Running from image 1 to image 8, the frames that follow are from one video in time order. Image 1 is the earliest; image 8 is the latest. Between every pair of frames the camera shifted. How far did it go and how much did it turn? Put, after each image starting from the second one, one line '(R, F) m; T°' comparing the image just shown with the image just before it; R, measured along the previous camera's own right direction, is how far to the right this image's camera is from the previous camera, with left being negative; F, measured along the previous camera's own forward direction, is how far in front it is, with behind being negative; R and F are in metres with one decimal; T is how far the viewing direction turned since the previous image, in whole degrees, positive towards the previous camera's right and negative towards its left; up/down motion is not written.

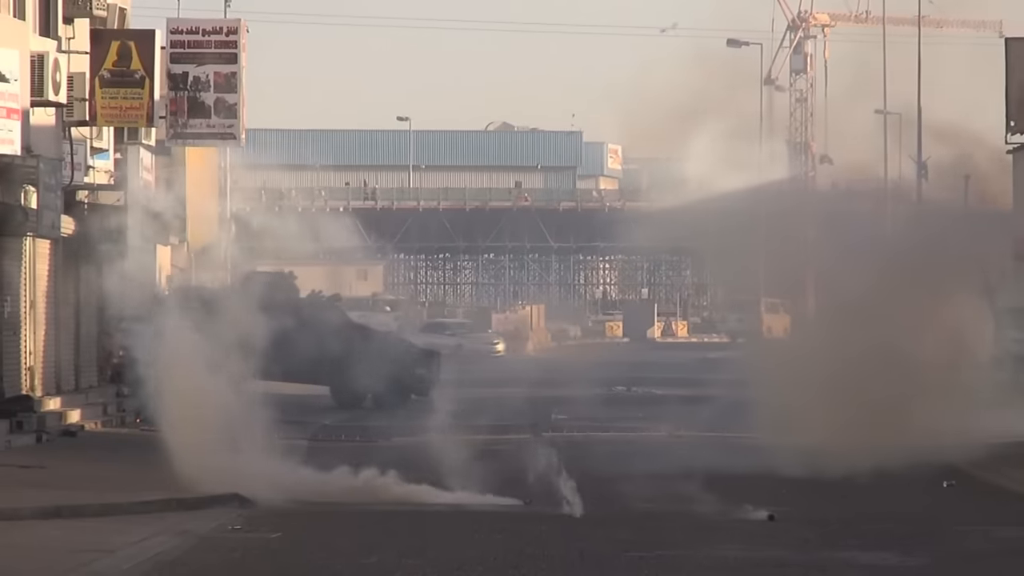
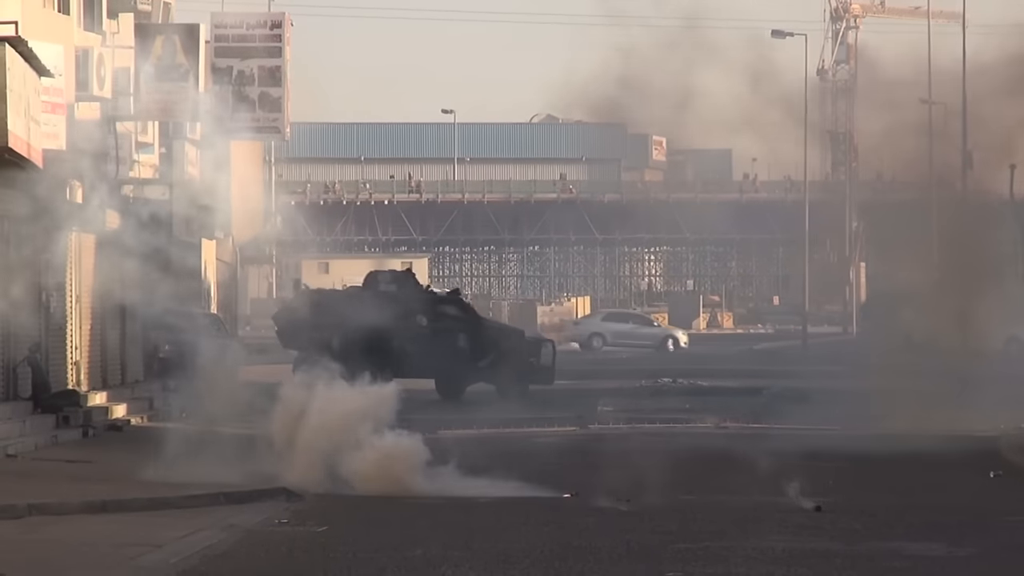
(-0.2, 0.0) m; -1°
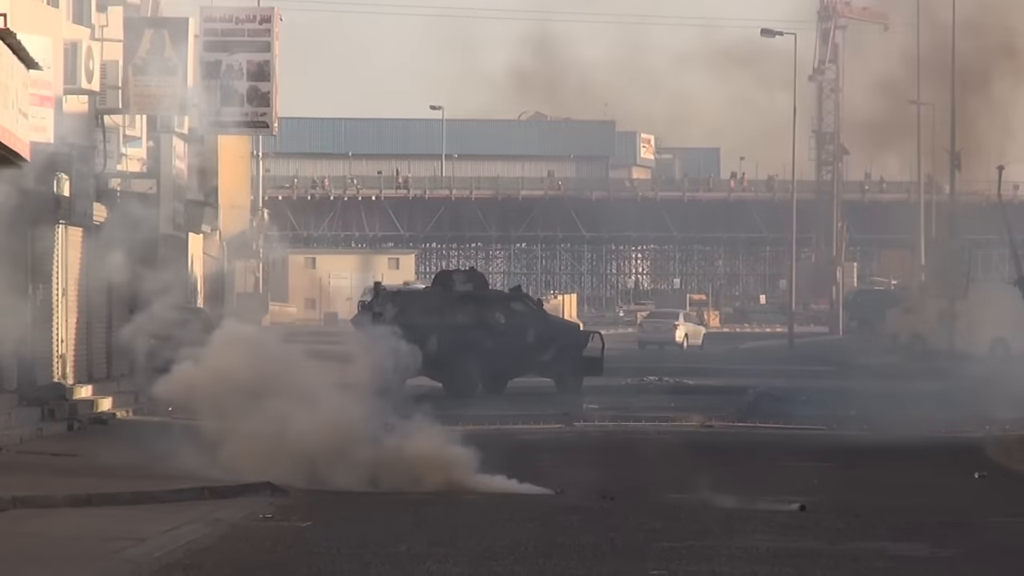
(+0.1, 0.0) m; 0°
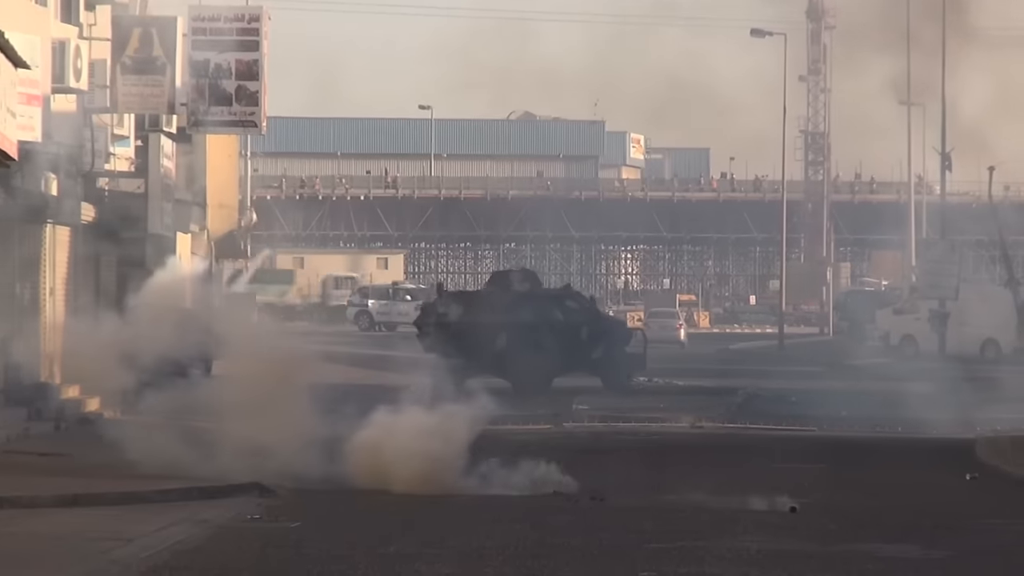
(+0.1, +0.1) m; 0°
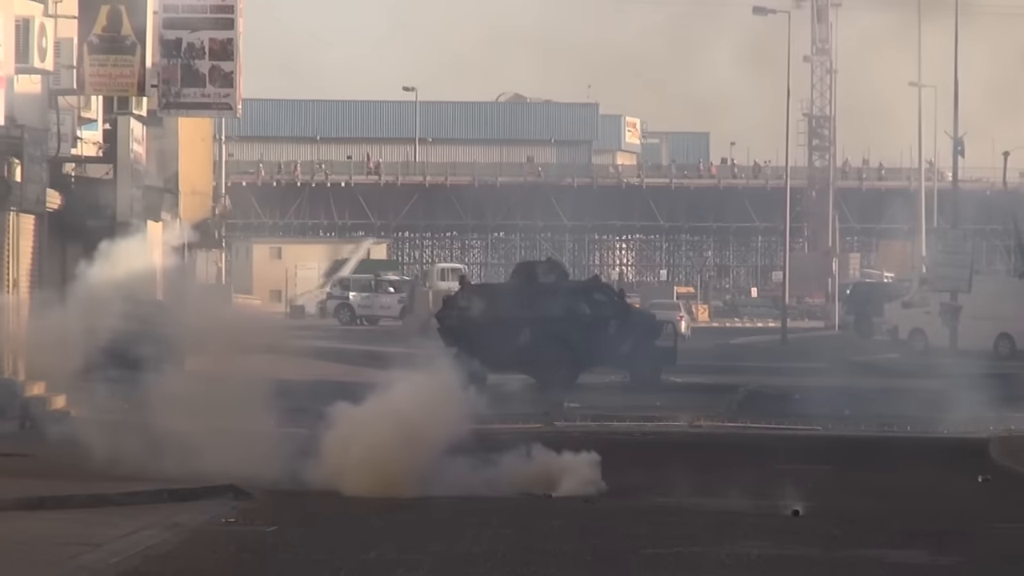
(+0.1, +0.7) m; 0°
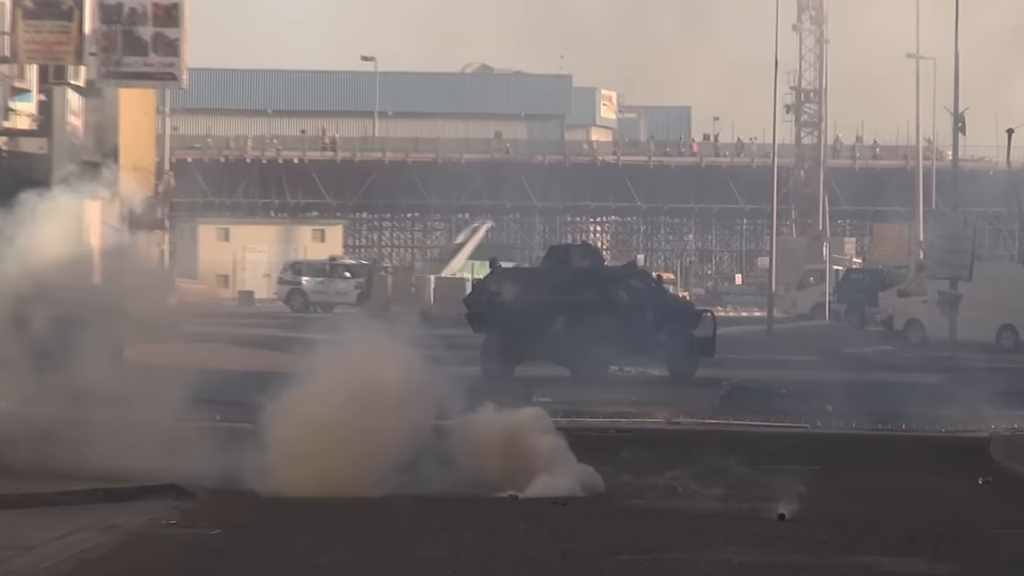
(+0.3, +1.0) m; 0°
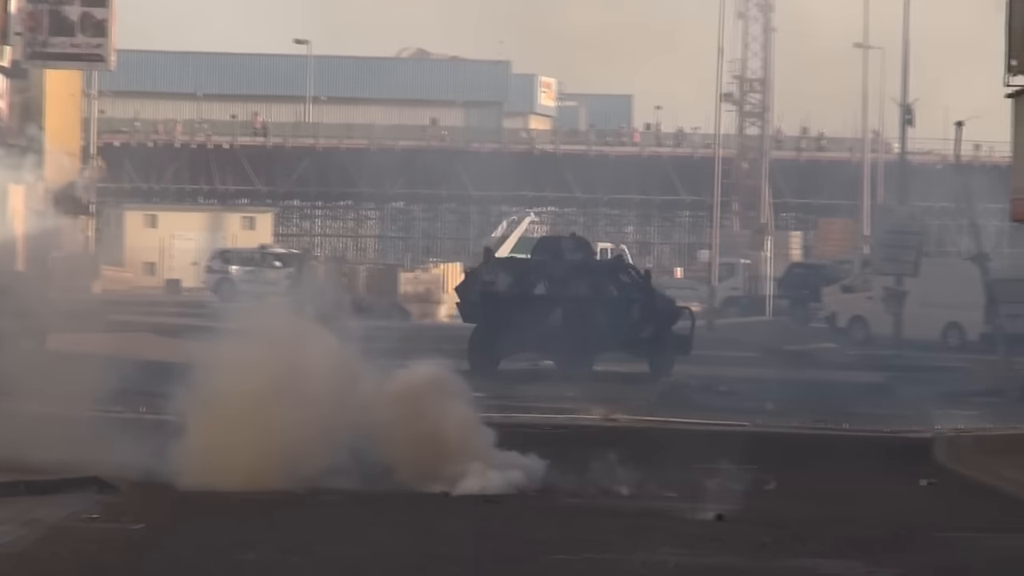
(+0.5, +0.3) m; 0°
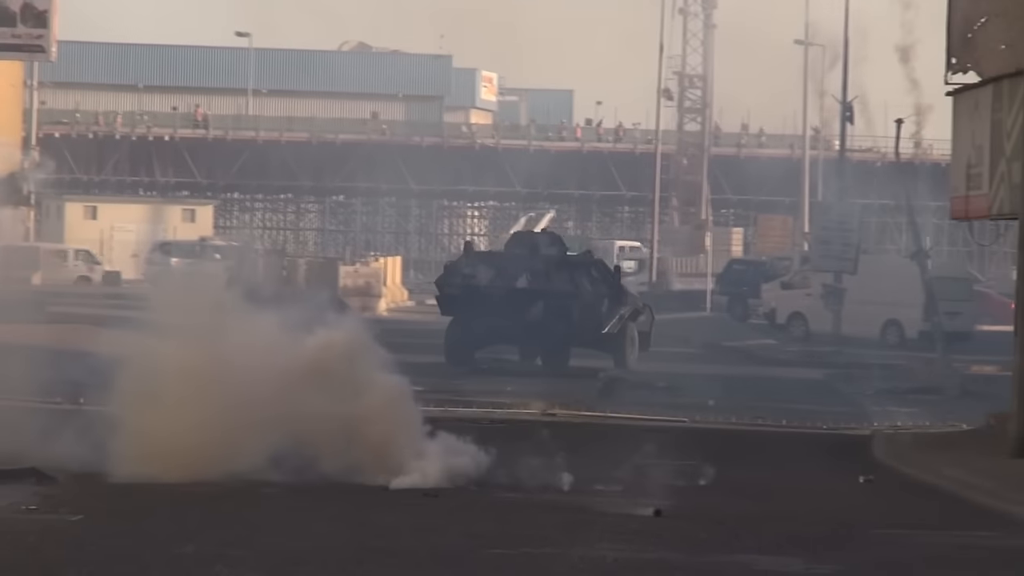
(+0.4, 0.0) m; 0°
